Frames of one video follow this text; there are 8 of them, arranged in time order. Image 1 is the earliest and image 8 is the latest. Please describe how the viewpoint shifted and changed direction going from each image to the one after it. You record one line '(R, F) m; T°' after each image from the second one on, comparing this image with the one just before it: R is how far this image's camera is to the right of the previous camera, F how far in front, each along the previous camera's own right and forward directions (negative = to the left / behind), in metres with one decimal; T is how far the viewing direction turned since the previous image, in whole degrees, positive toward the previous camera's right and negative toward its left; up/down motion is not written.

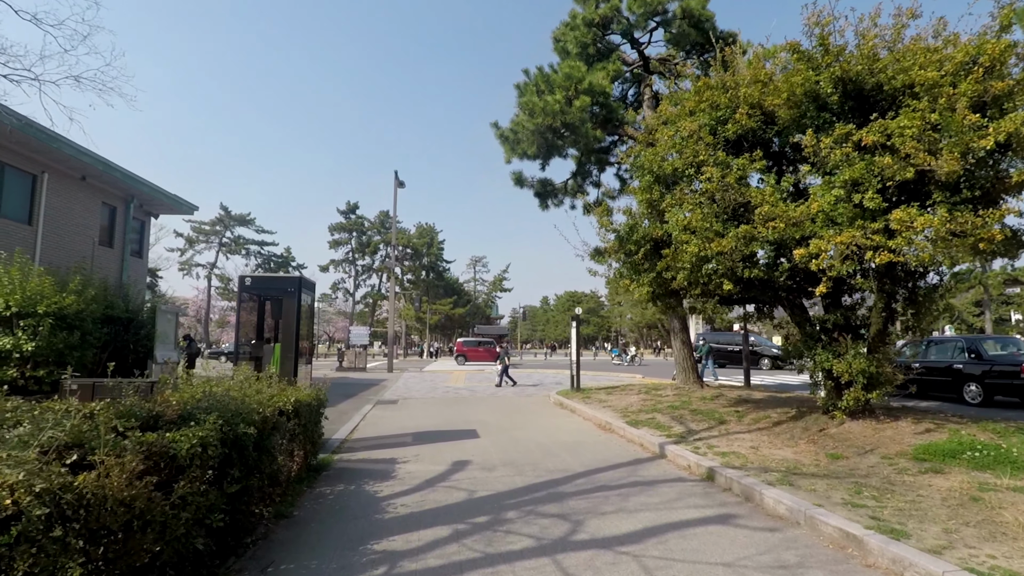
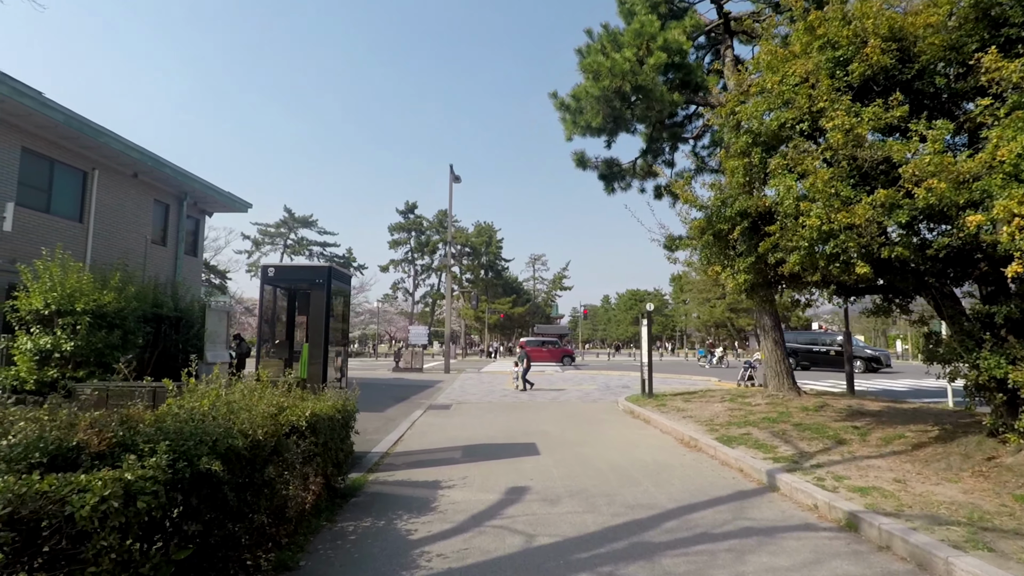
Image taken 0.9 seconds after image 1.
(-0.1, +1.7) m; -6°
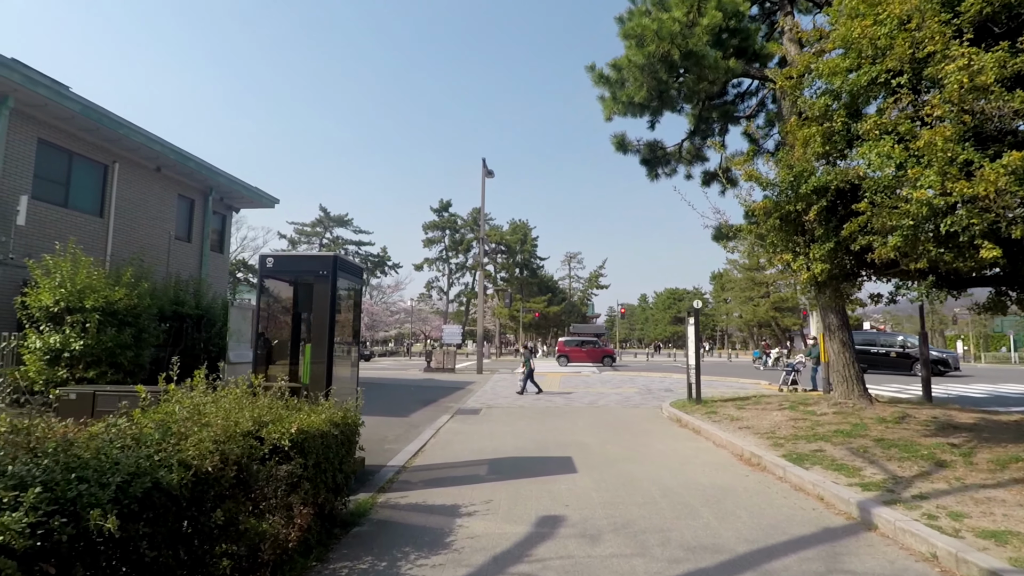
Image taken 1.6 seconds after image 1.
(0.0, +1.2) m; -3°
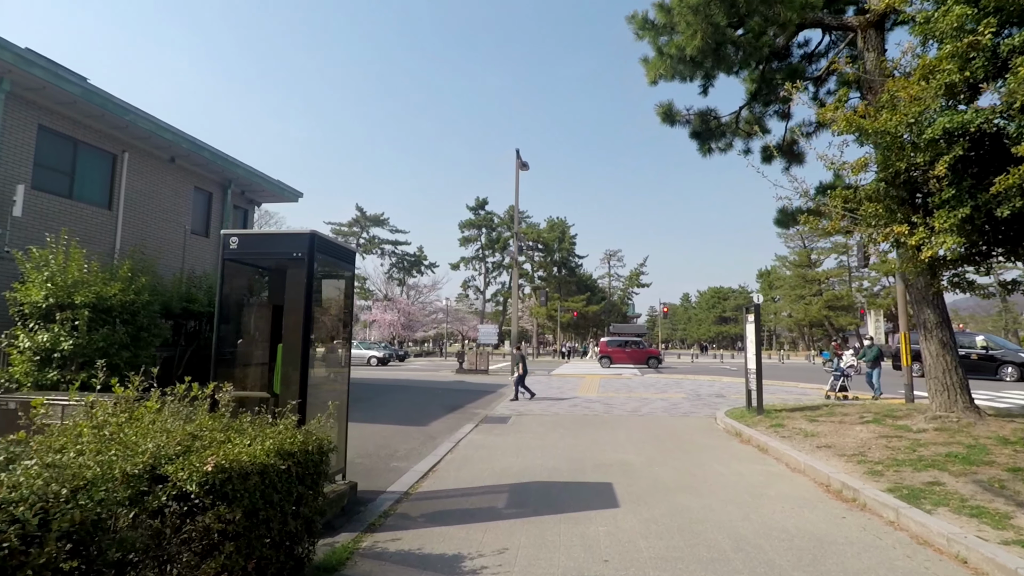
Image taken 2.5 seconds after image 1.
(+0.2, +1.6) m; -4°
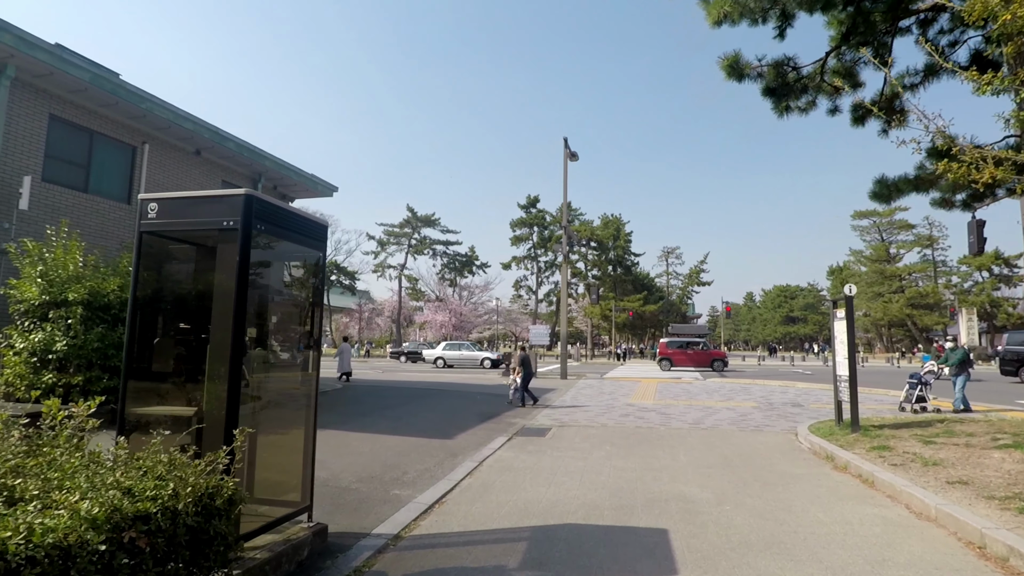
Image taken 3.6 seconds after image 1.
(+0.3, +1.7) m; -6°
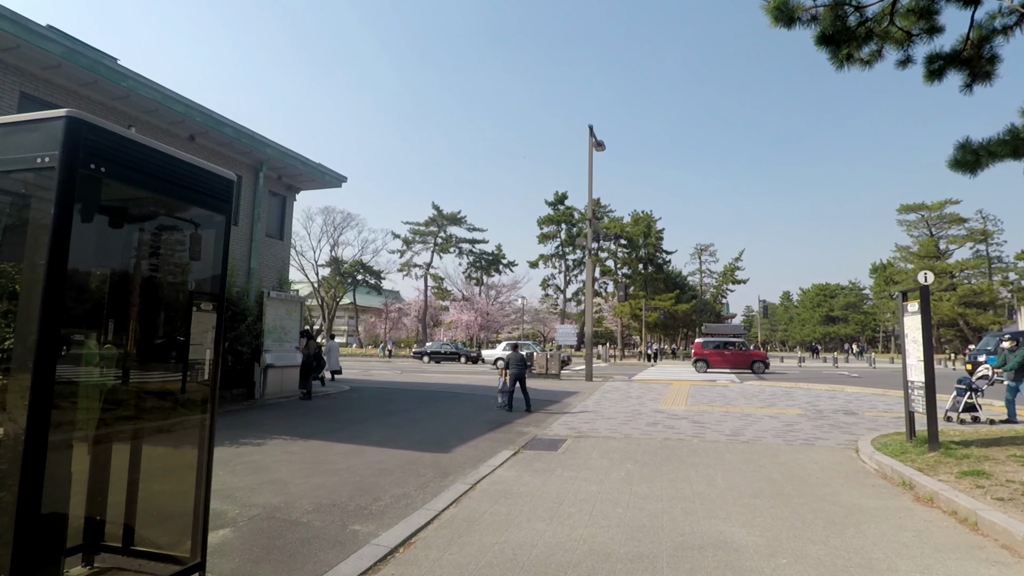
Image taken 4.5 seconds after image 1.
(+0.4, +1.5) m; -3°
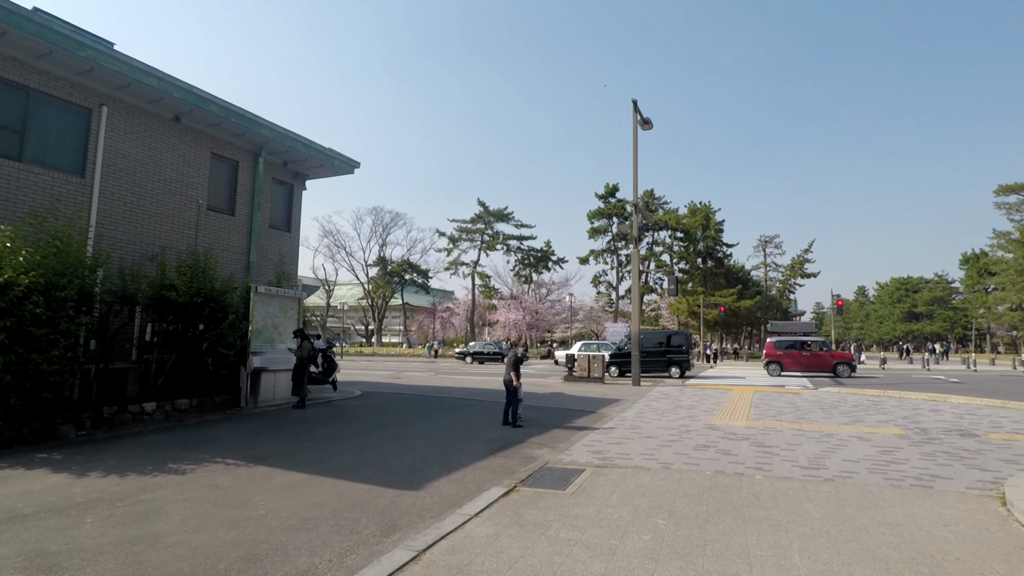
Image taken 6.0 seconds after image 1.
(+0.8, +2.4) m; -6°
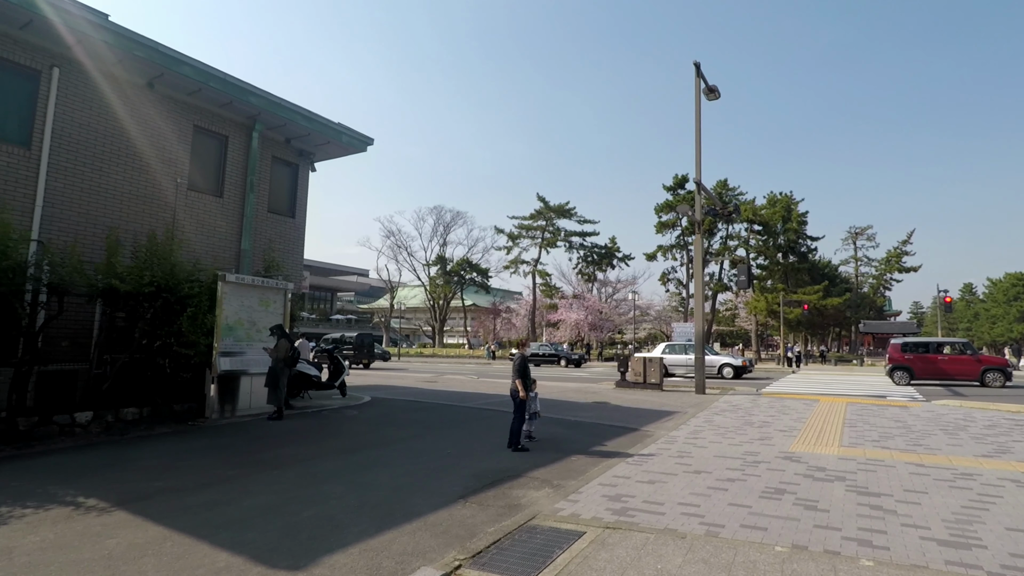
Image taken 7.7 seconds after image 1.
(+1.1, +2.8) m; -7°
